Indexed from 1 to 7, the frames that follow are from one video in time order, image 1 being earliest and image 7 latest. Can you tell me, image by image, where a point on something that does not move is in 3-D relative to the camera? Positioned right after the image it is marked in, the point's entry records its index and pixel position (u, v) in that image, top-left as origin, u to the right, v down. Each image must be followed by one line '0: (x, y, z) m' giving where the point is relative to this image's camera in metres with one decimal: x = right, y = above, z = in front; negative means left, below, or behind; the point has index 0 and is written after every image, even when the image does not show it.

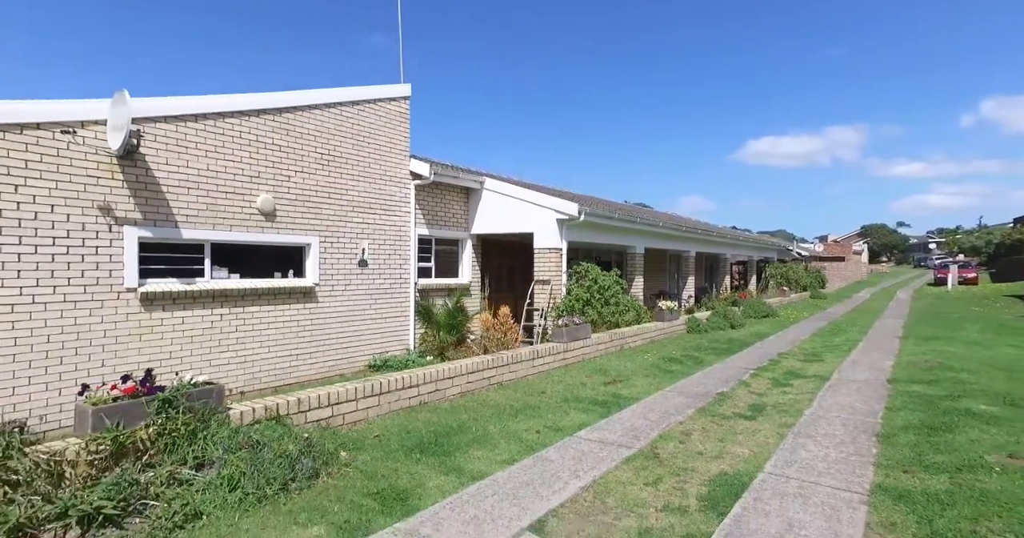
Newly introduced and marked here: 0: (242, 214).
0: (-4.4, +0.9, +8.7) m
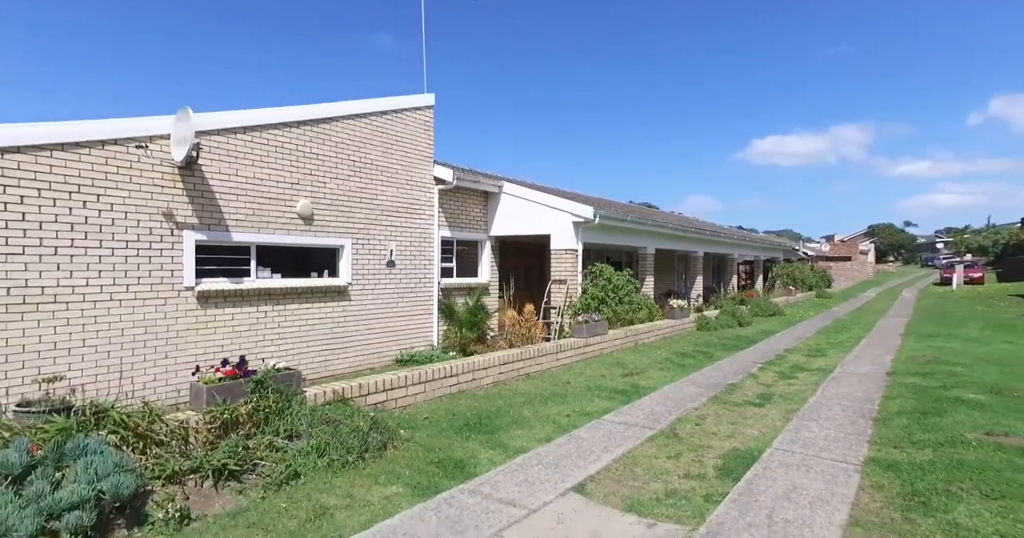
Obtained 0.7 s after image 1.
0: (-4.0, +0.9, +9.4) m
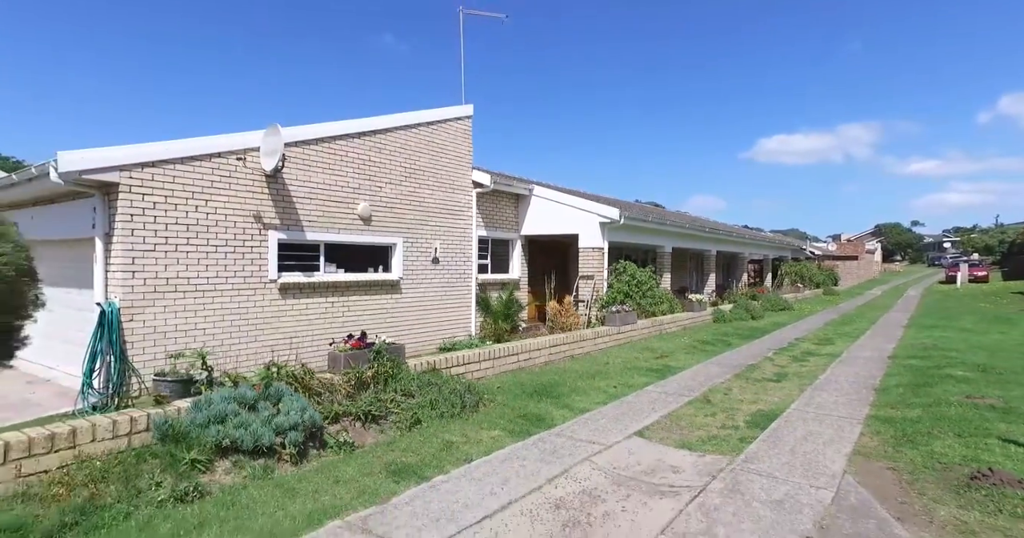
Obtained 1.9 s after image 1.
0: (-3.2, +1.0, +10.6) m
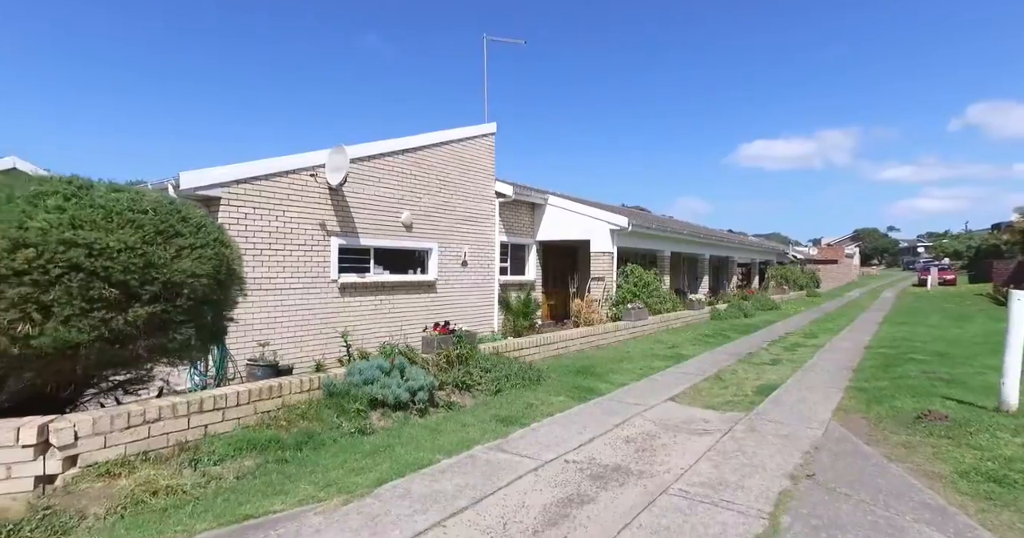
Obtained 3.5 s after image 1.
0: (-2.6, +0.9, +11.9) m
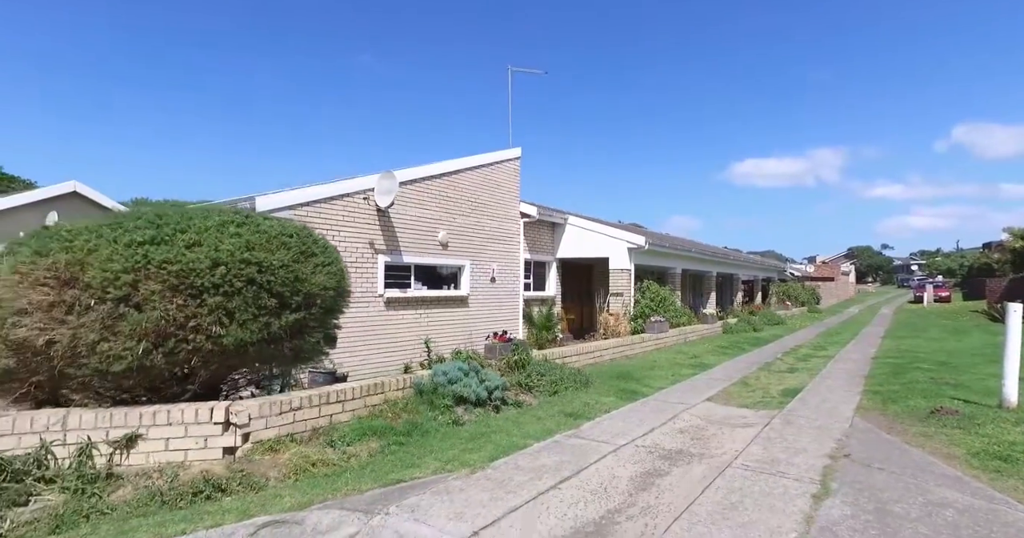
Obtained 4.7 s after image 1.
0: (-1.9, +0.6, +12.8) m
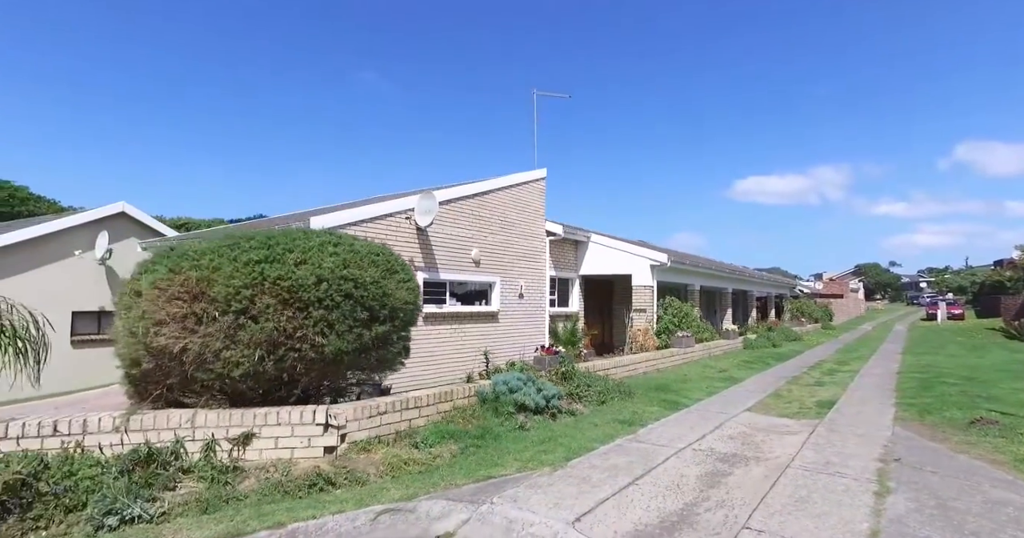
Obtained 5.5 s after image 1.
0: (-1.1, +0.2, +13.2) m
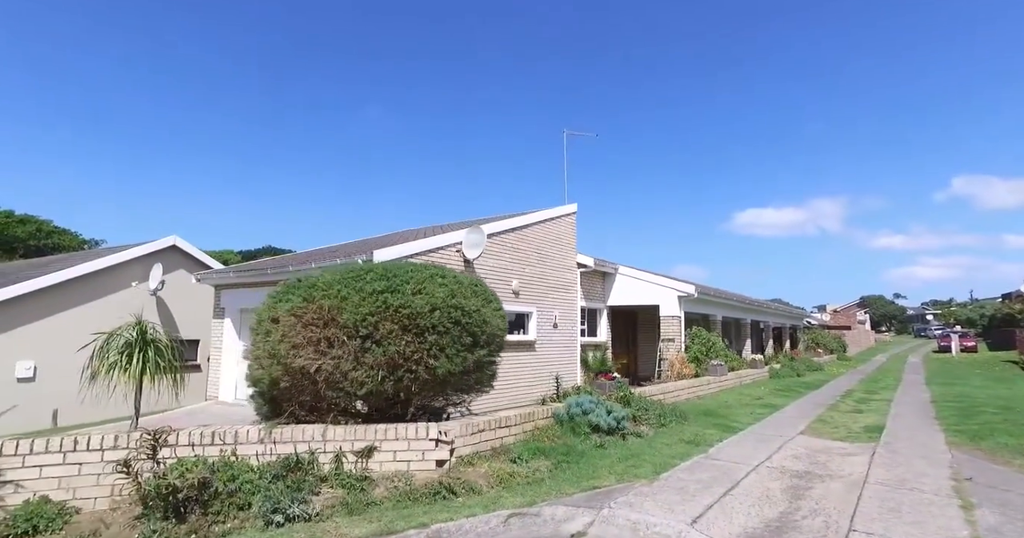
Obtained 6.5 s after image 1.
0: (-0.2, -0.6, +13.8) m
